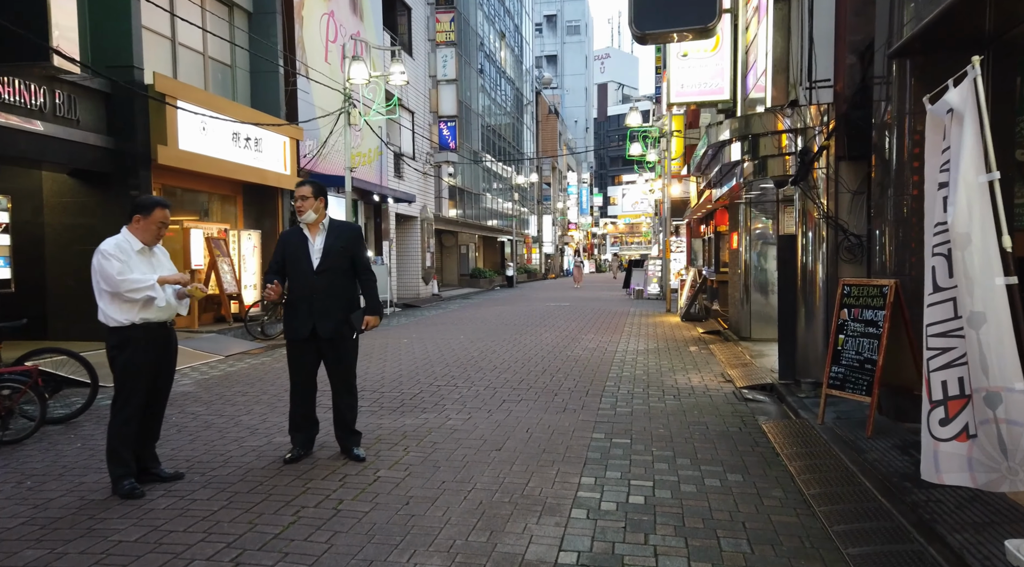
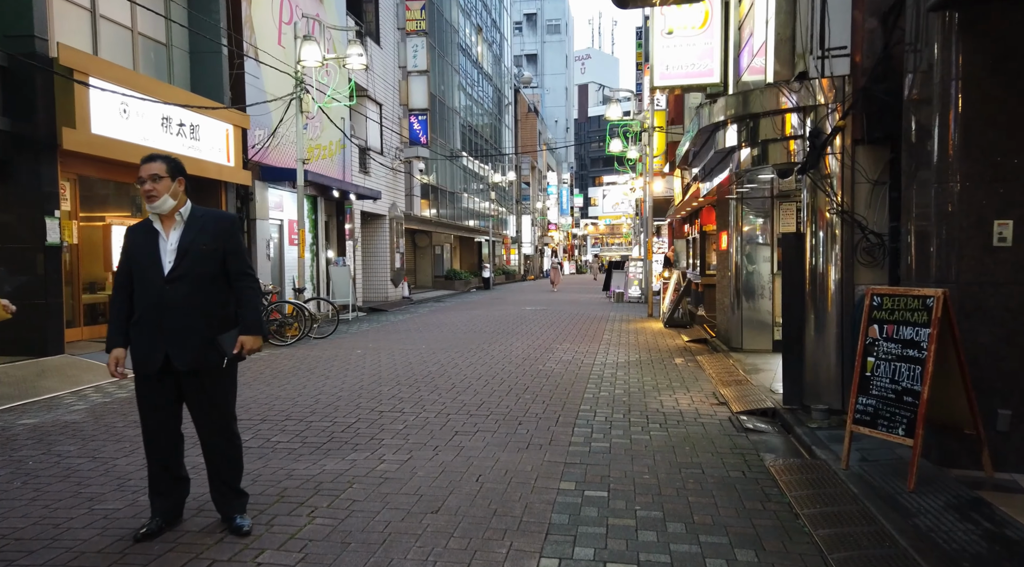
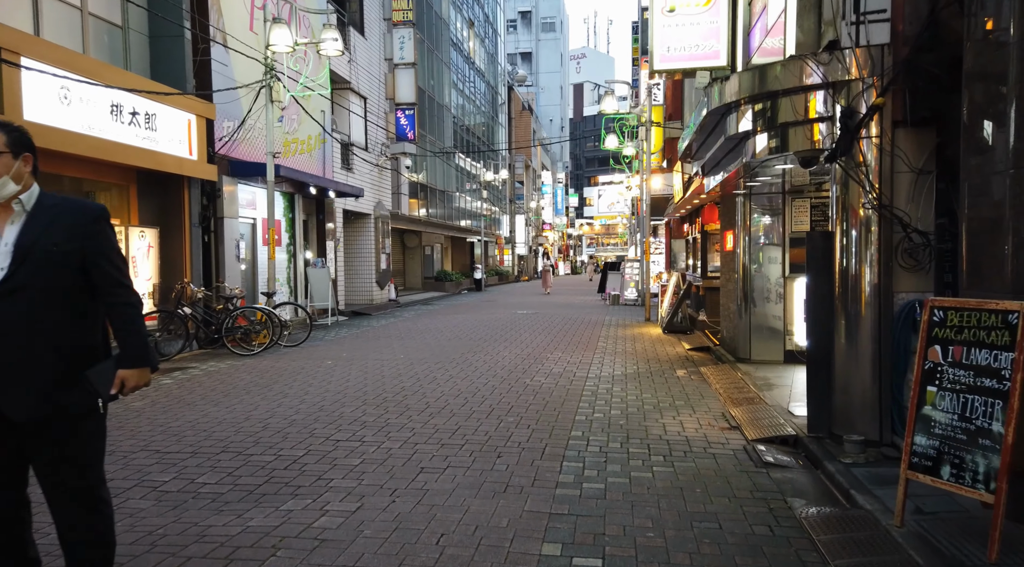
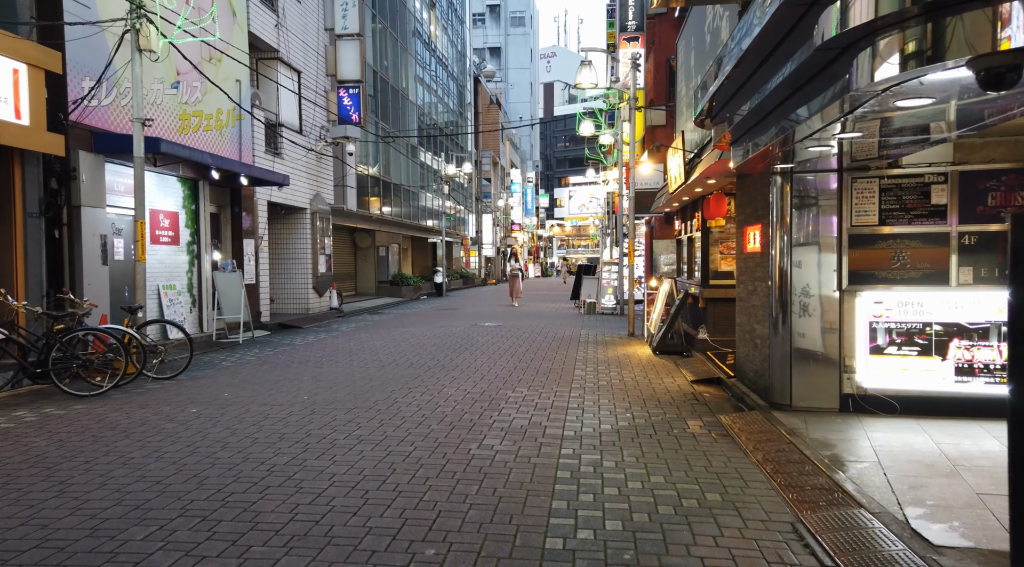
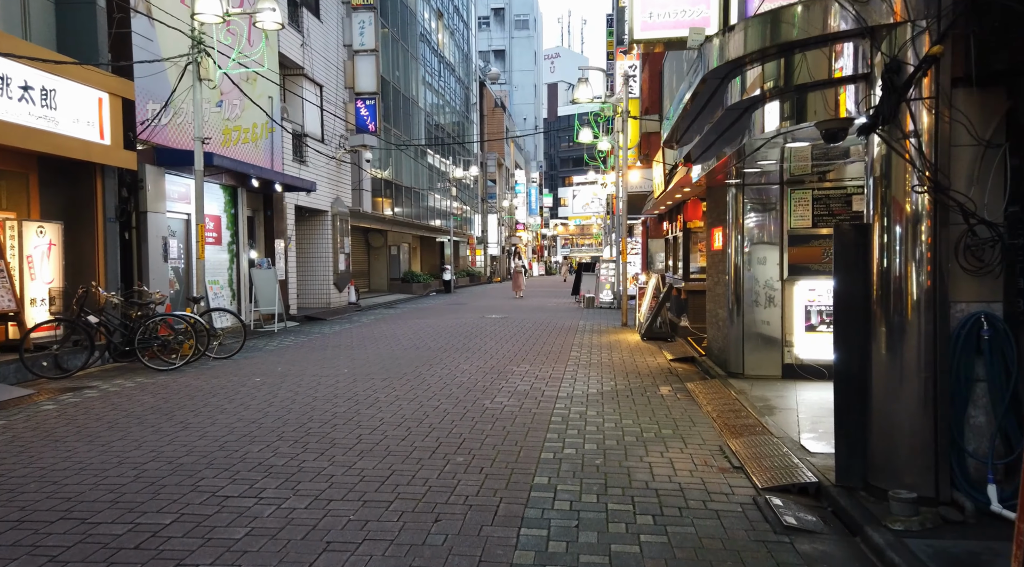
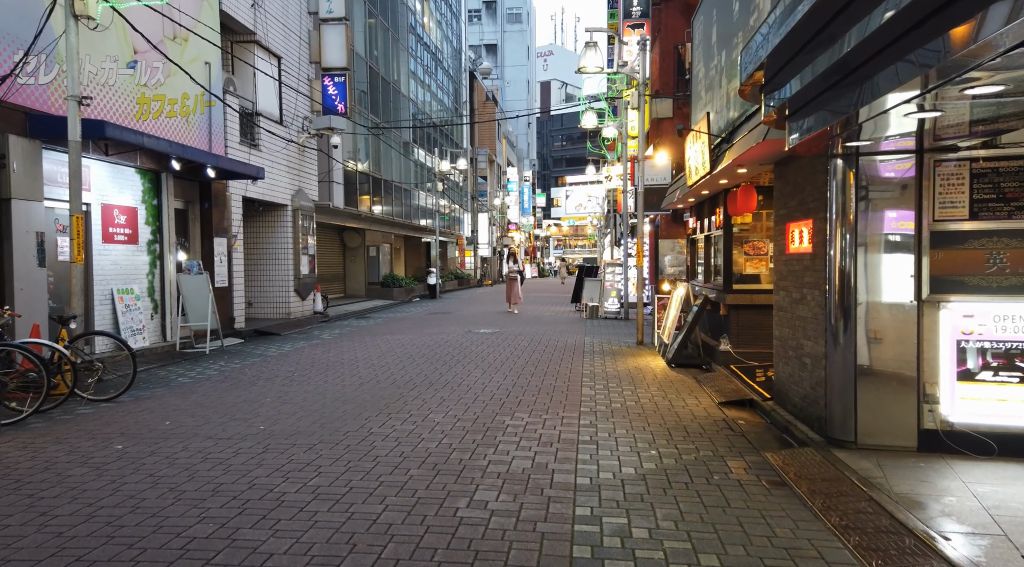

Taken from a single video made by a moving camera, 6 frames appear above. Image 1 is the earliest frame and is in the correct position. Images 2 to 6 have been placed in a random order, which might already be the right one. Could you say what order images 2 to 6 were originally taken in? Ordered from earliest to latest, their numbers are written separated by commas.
2, 3, 5, 4, 6
